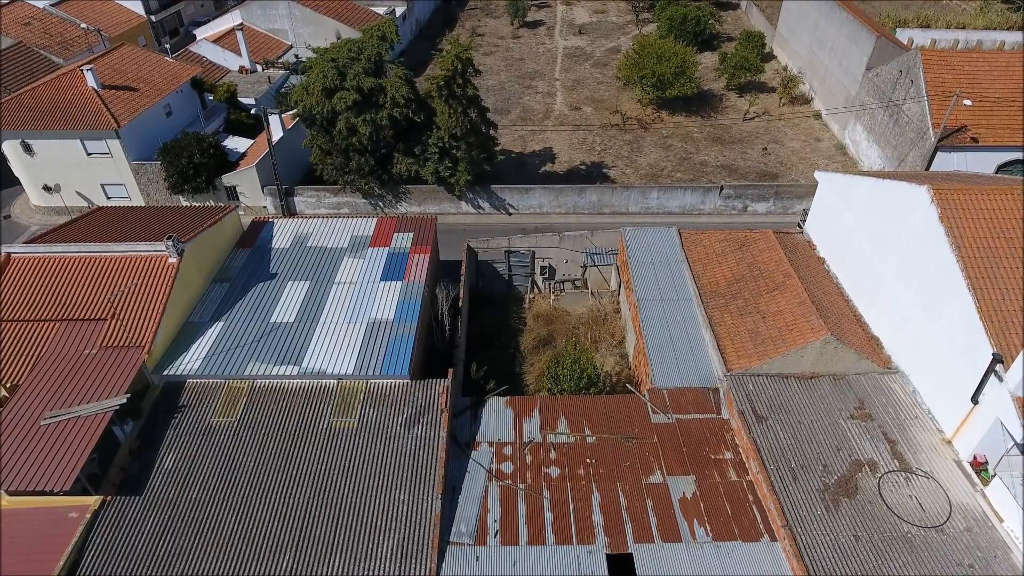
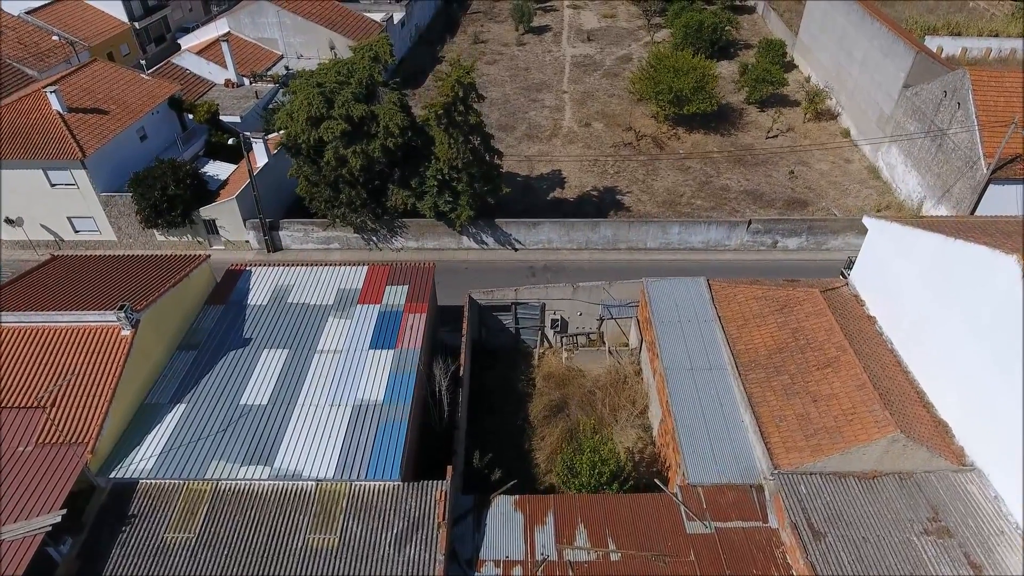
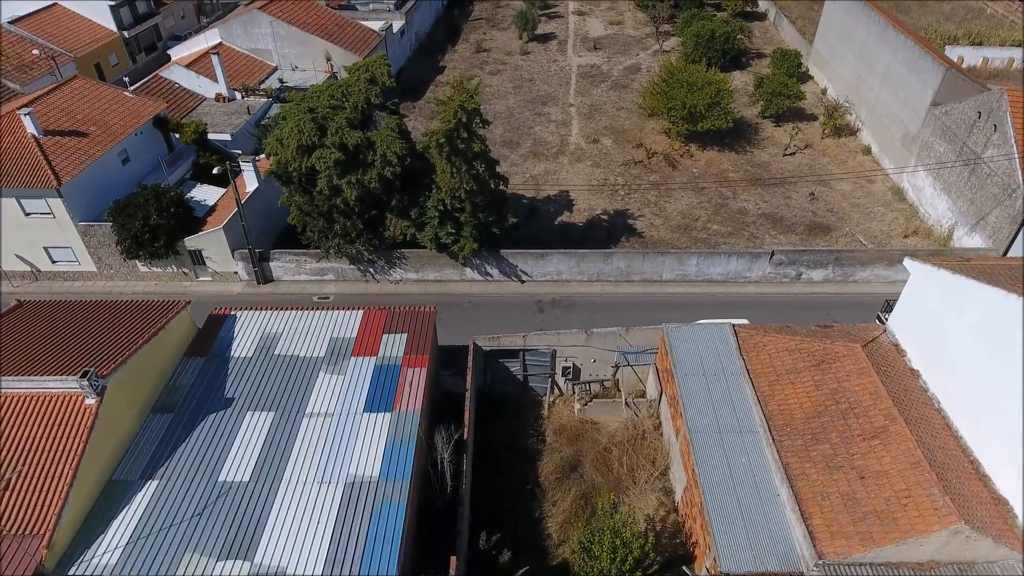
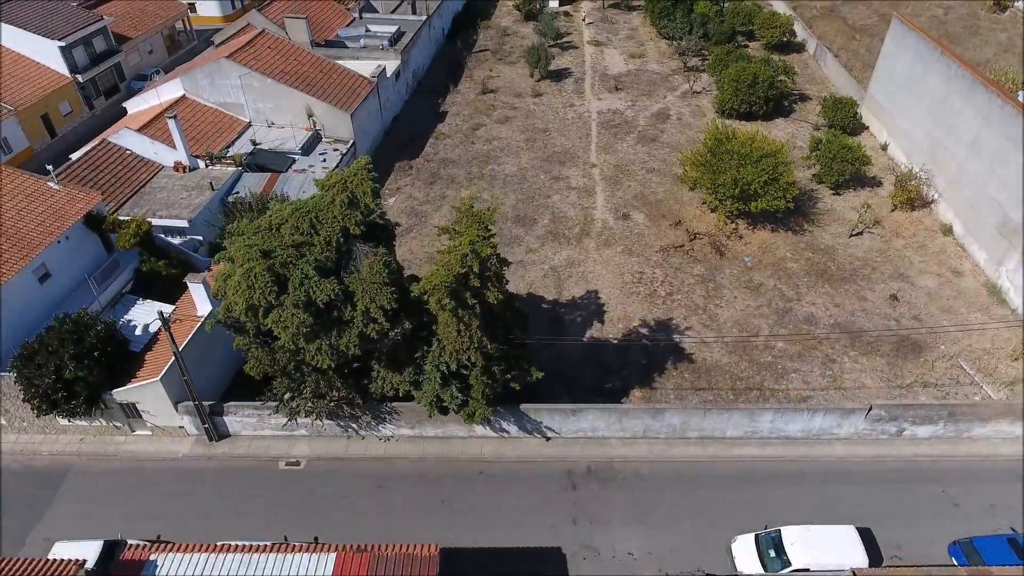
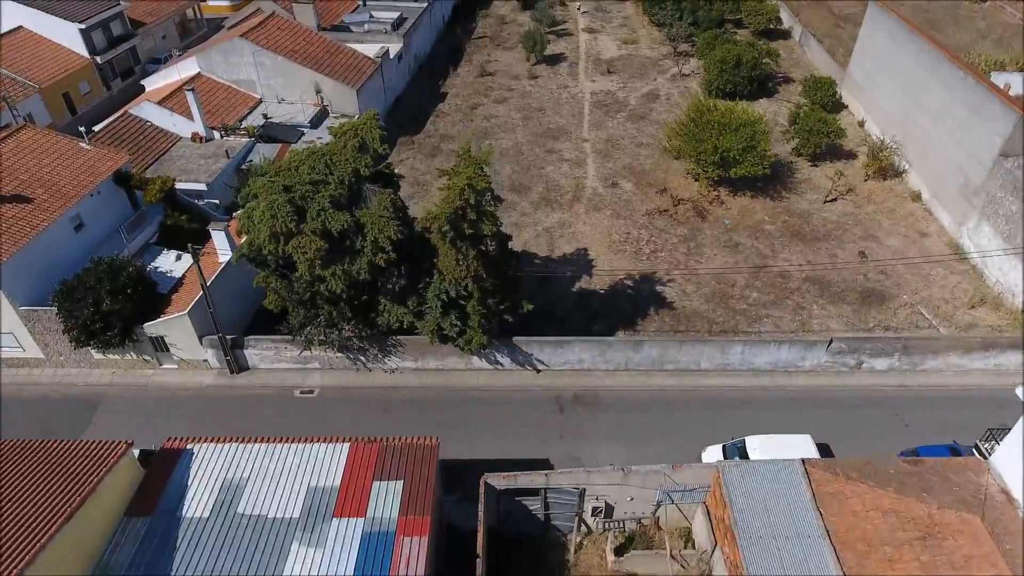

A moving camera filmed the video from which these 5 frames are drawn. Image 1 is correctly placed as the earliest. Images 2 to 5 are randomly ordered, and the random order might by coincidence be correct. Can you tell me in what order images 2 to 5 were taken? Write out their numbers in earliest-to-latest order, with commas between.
2, 3, 5, 4
